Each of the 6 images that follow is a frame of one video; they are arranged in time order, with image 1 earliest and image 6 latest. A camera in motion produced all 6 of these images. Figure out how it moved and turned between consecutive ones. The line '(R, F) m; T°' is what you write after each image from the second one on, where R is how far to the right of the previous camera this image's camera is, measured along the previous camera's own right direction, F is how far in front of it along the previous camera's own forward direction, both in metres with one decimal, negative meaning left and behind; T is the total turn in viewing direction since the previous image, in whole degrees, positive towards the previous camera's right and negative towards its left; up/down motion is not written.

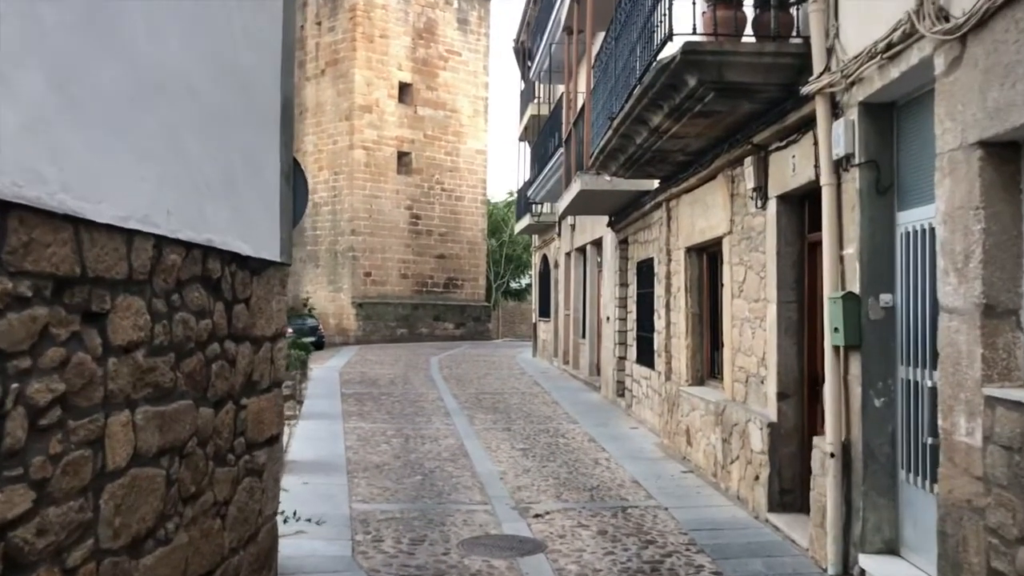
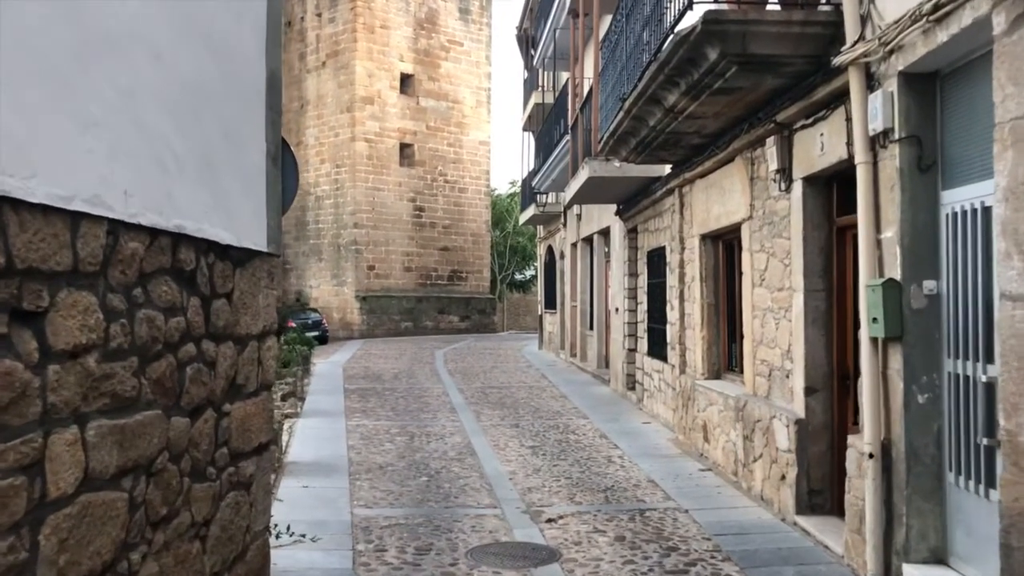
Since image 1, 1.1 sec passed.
(0.0, +0.4) m; 0°
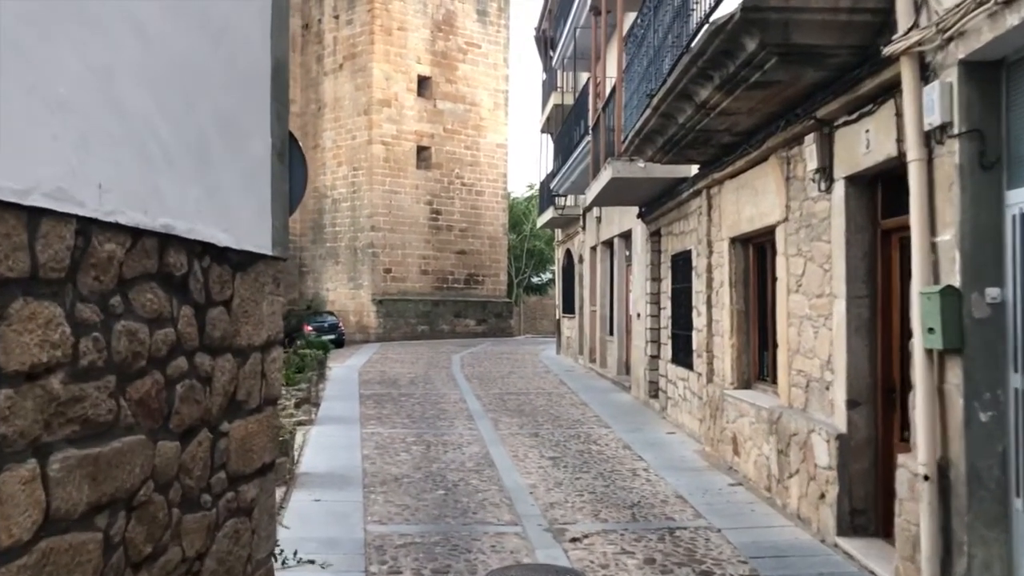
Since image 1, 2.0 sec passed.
(0.0, +0.3) m; -1°
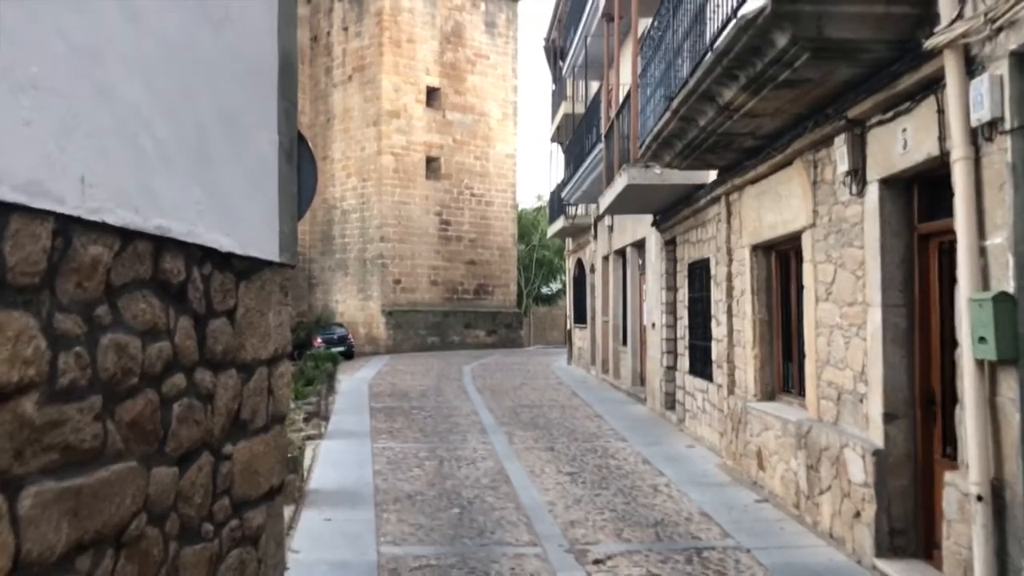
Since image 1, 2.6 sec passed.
(-0.1, +0.2) m; -1°
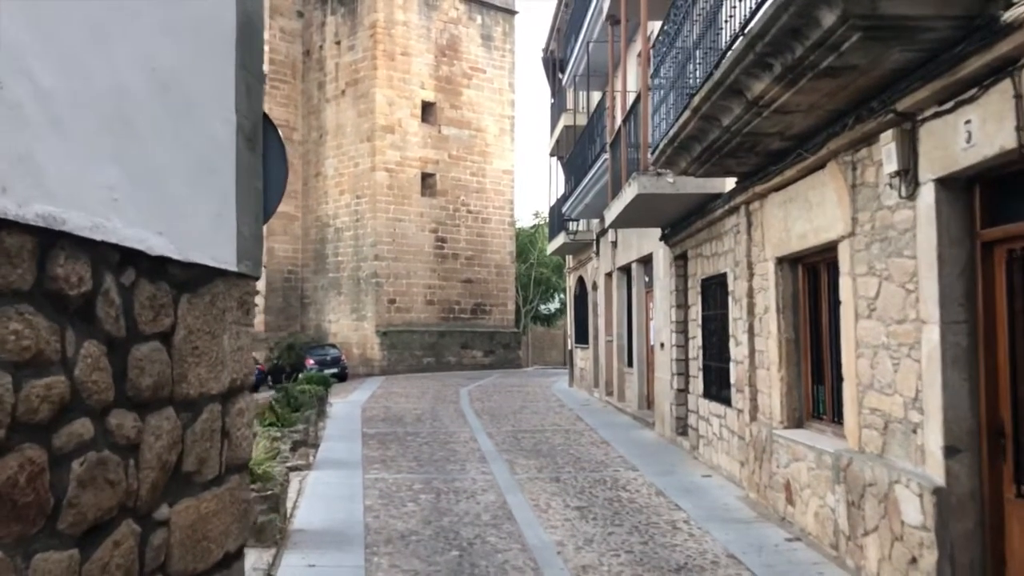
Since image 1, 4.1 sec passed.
(-0.1, +0.6) m; 0°
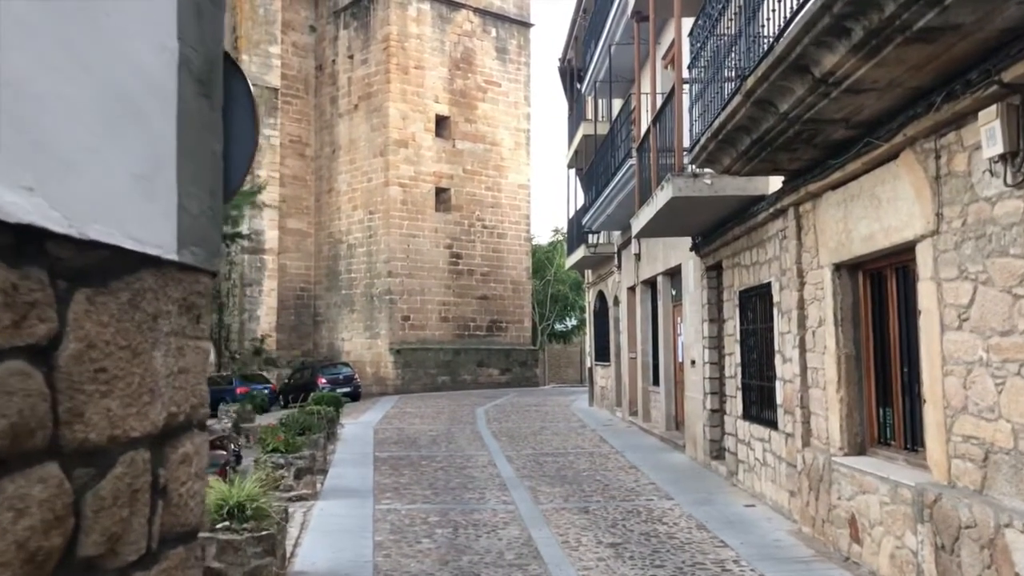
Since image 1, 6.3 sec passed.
(-0.1, +0.7) m; -1°
